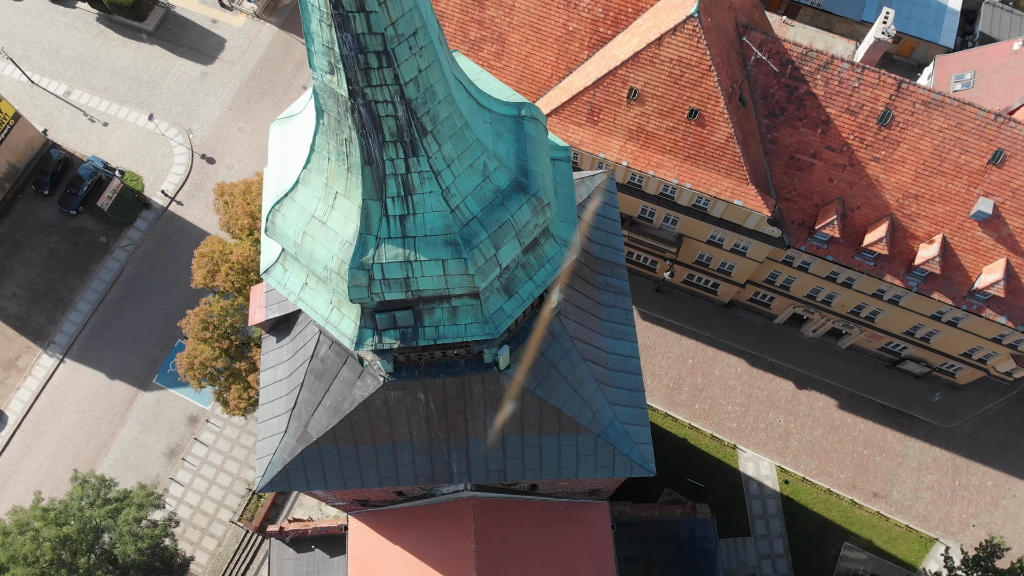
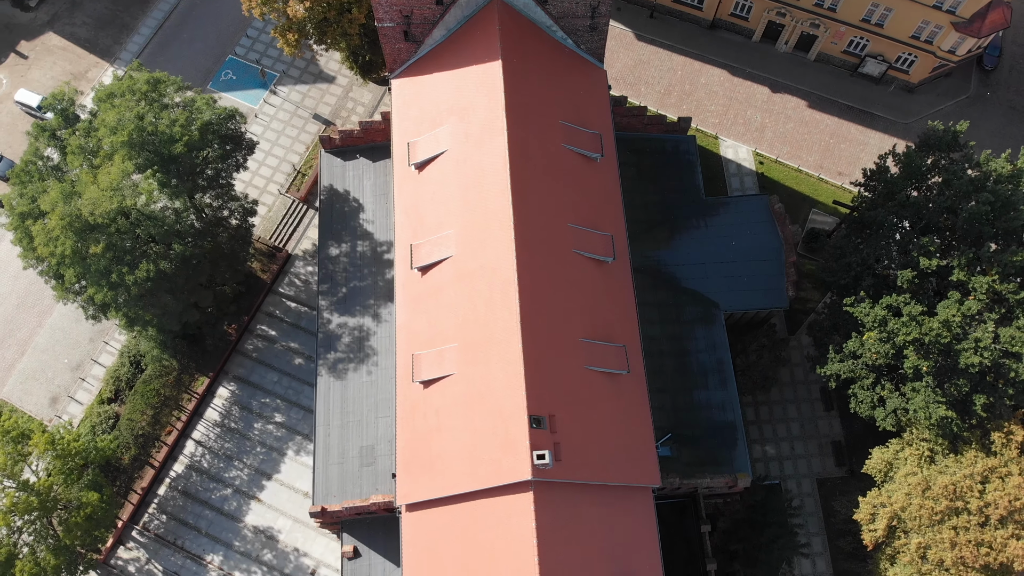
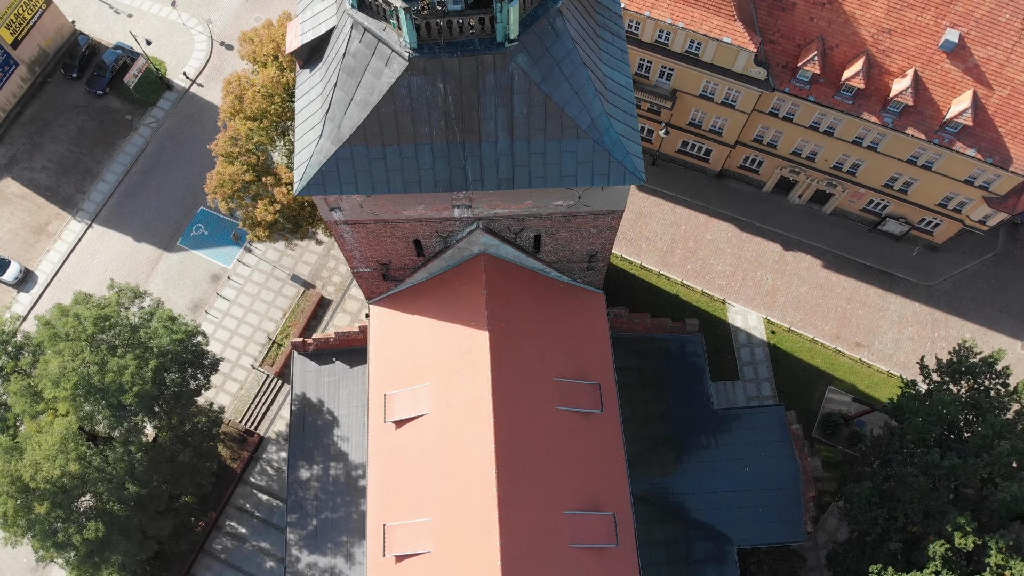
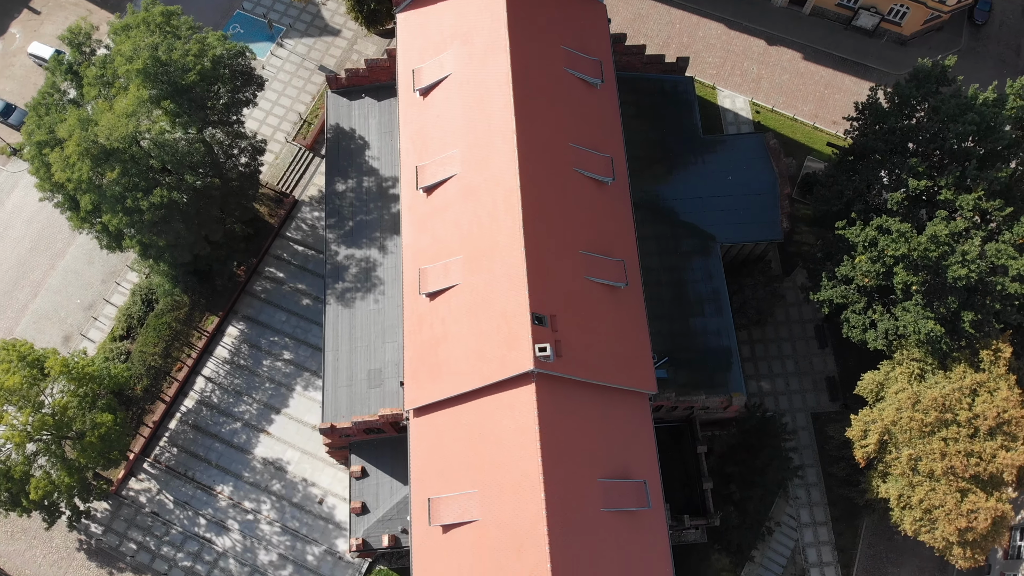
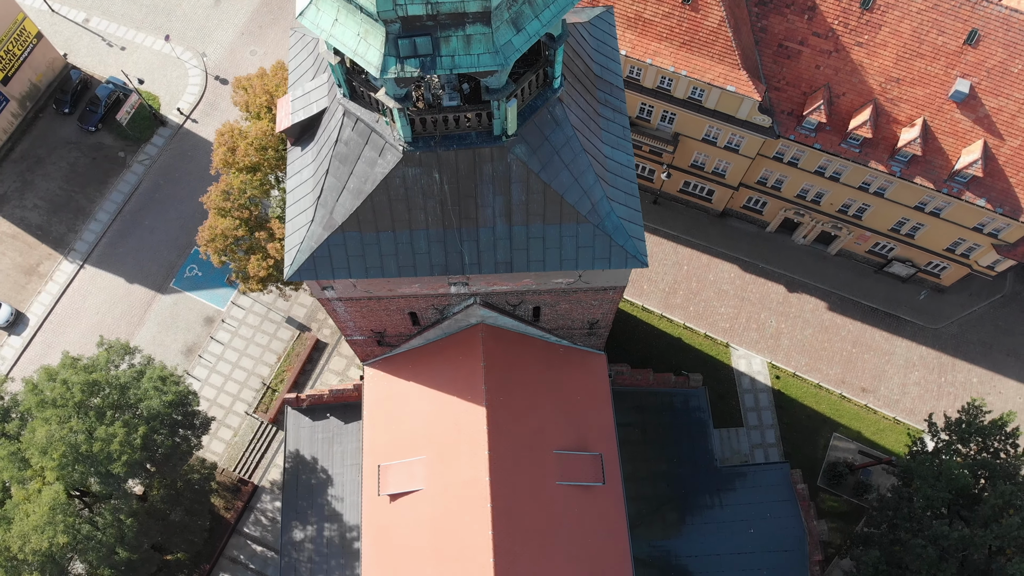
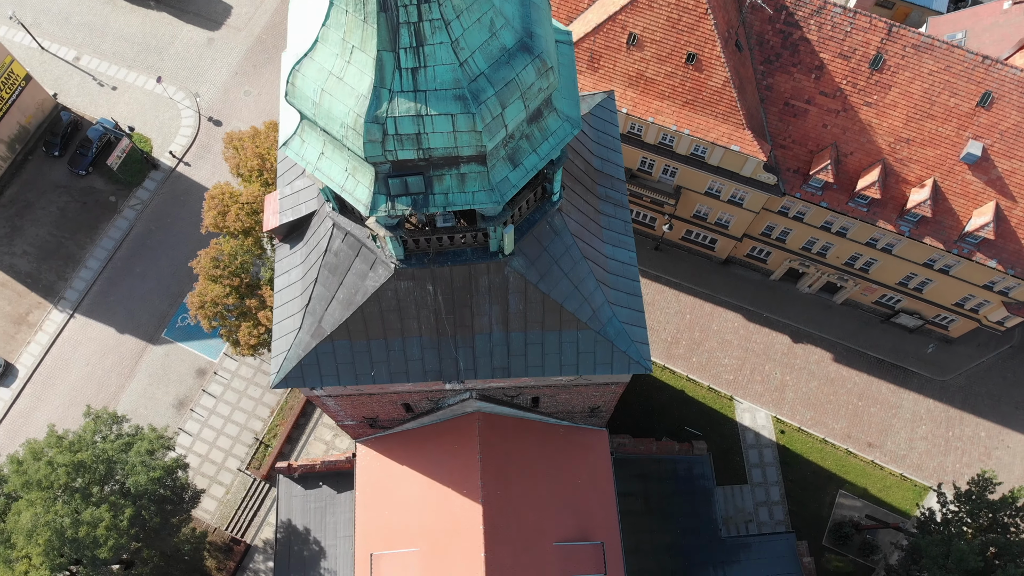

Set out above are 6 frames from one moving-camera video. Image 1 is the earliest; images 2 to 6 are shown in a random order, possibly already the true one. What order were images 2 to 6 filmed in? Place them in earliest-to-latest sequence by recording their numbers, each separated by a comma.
6, 5, 3, 2, 4
